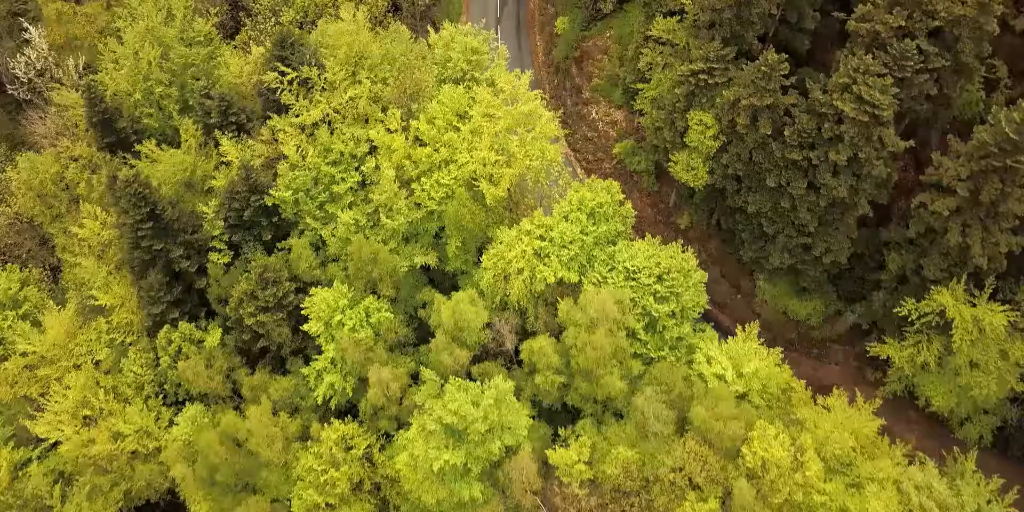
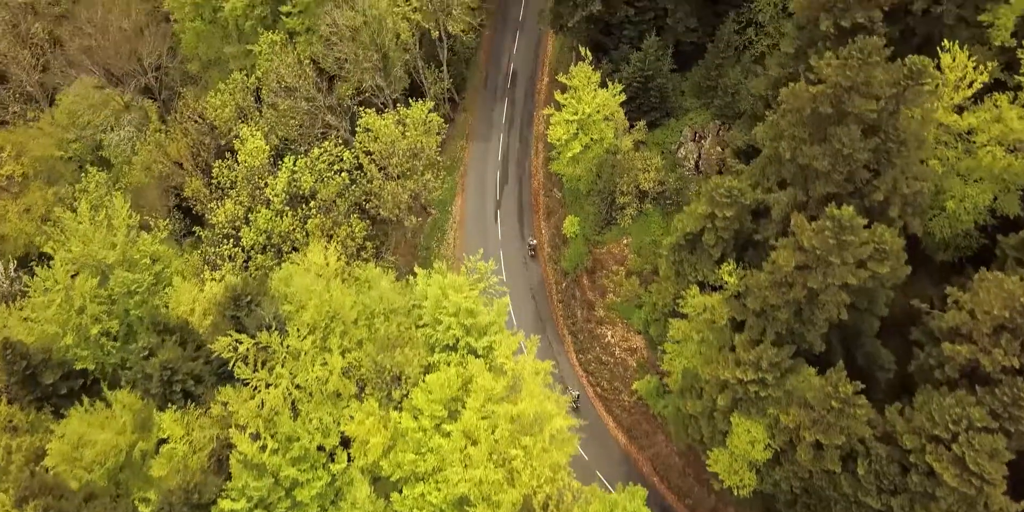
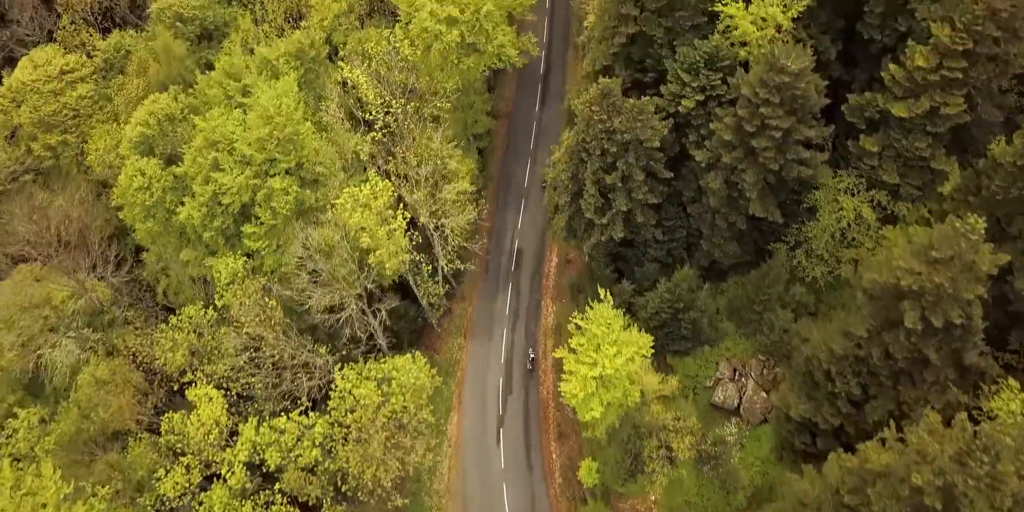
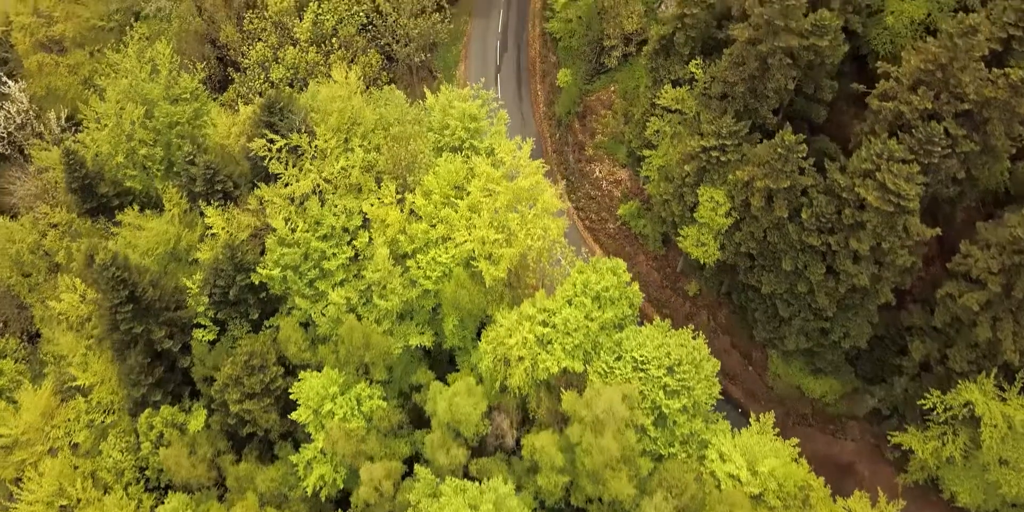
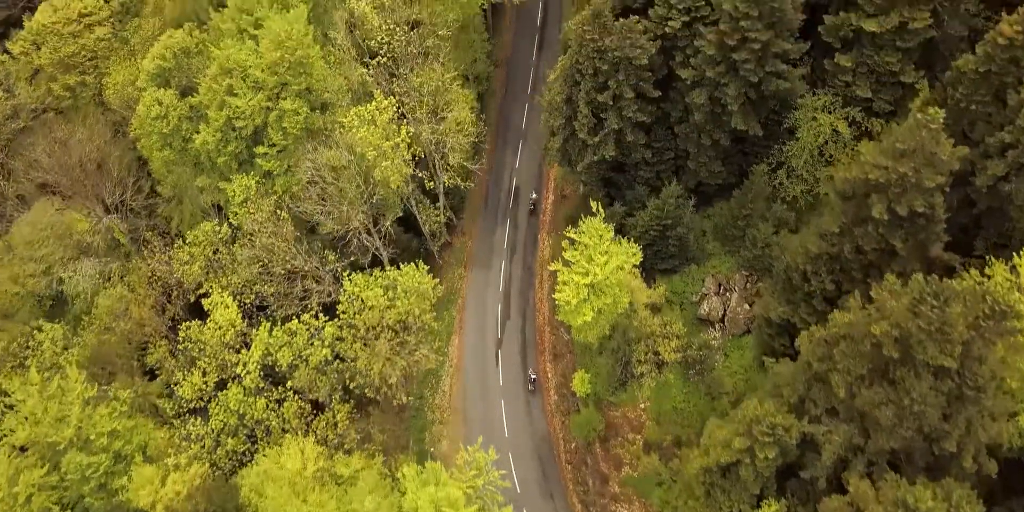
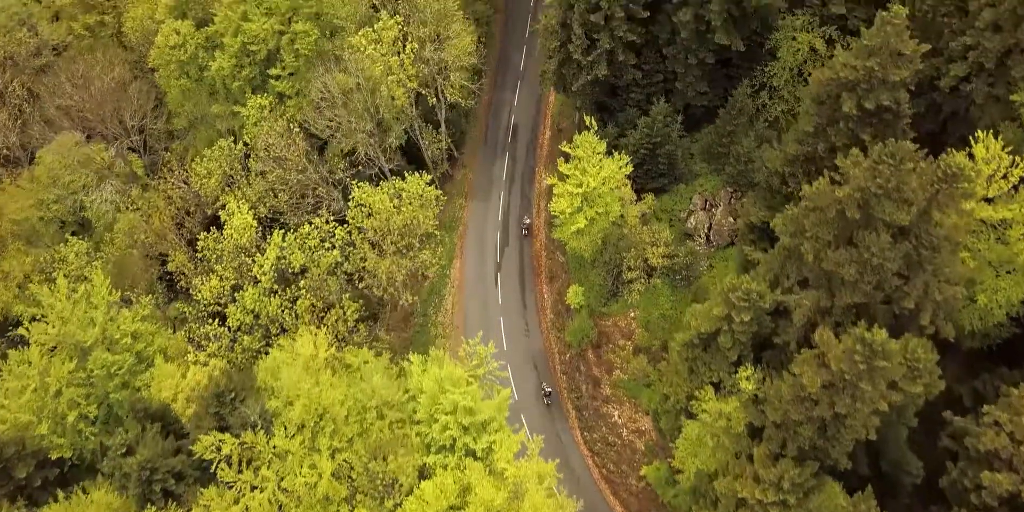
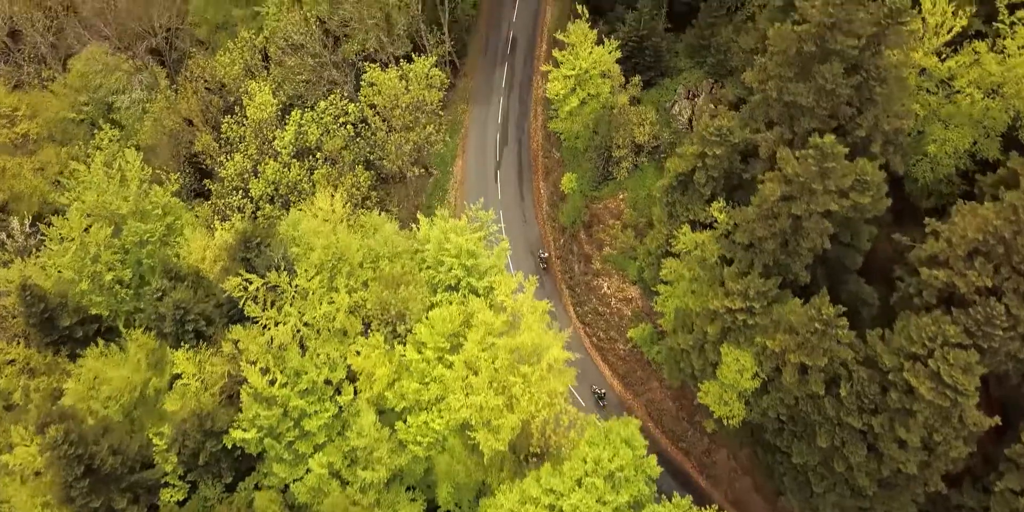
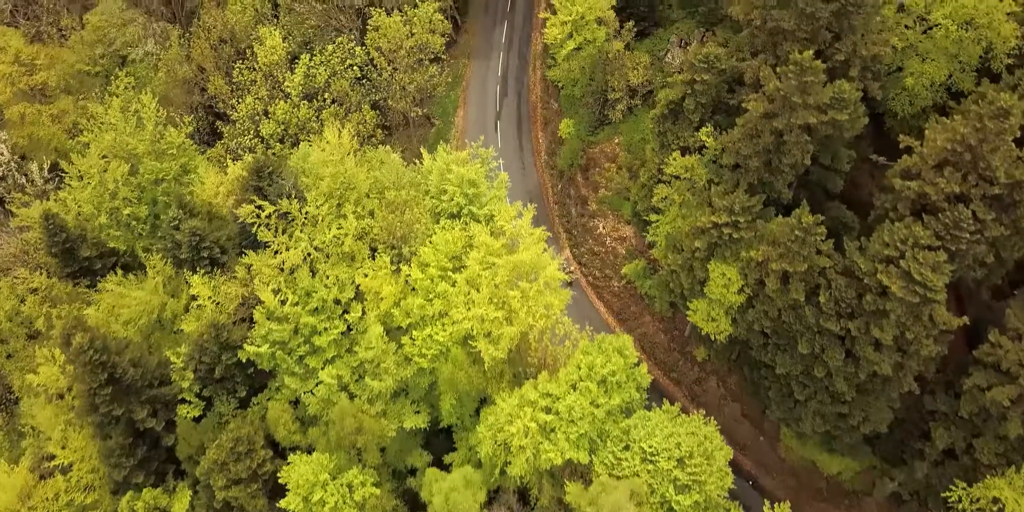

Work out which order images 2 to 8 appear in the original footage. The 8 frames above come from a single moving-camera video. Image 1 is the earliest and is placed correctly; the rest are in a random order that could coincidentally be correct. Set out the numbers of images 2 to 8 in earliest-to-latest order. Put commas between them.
4, 8, 7, 2, 6, 5, 3
